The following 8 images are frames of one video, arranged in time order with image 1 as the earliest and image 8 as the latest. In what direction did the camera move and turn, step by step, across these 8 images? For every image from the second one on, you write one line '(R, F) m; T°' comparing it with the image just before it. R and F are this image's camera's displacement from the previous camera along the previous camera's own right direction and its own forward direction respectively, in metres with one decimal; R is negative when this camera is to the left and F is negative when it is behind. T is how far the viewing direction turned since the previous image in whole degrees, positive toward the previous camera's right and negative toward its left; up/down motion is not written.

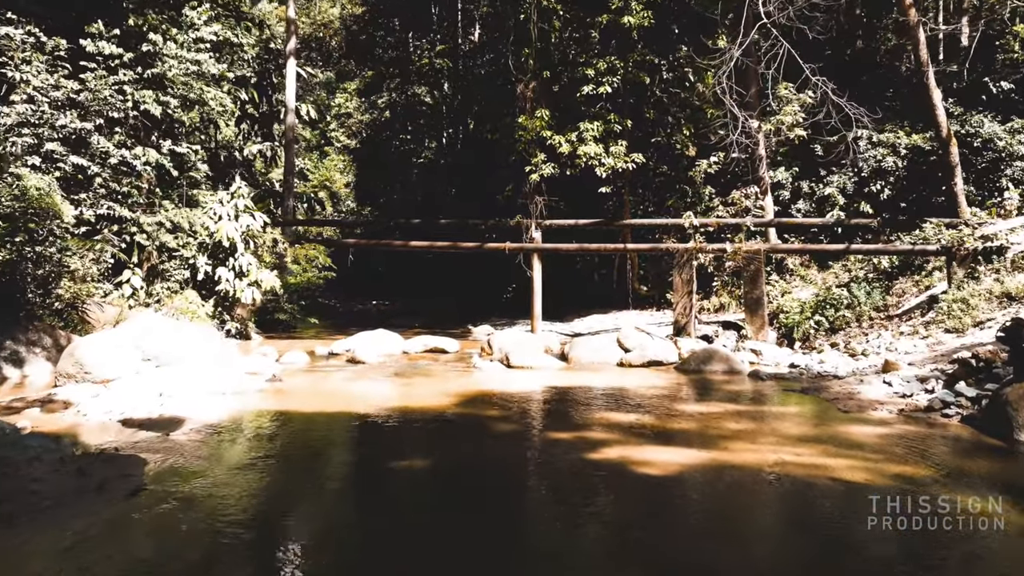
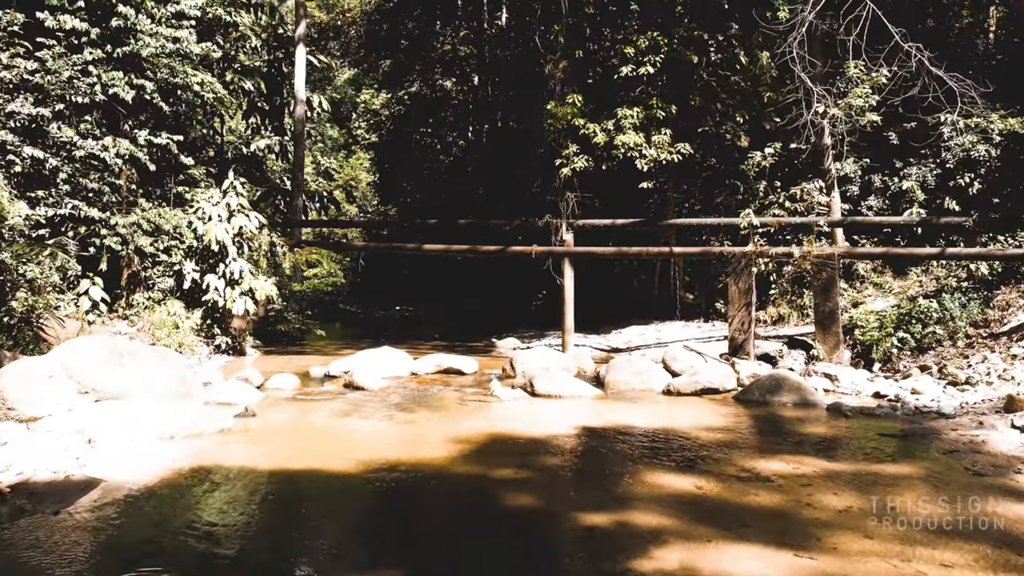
(+0.1, +1.6) m; -2°
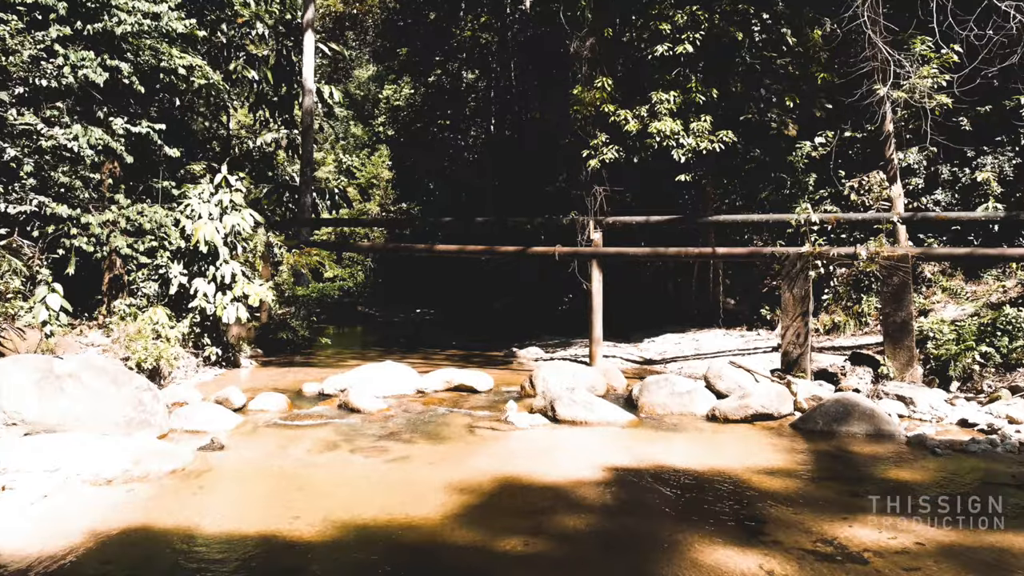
(+0.1, +1.2) m; -2°
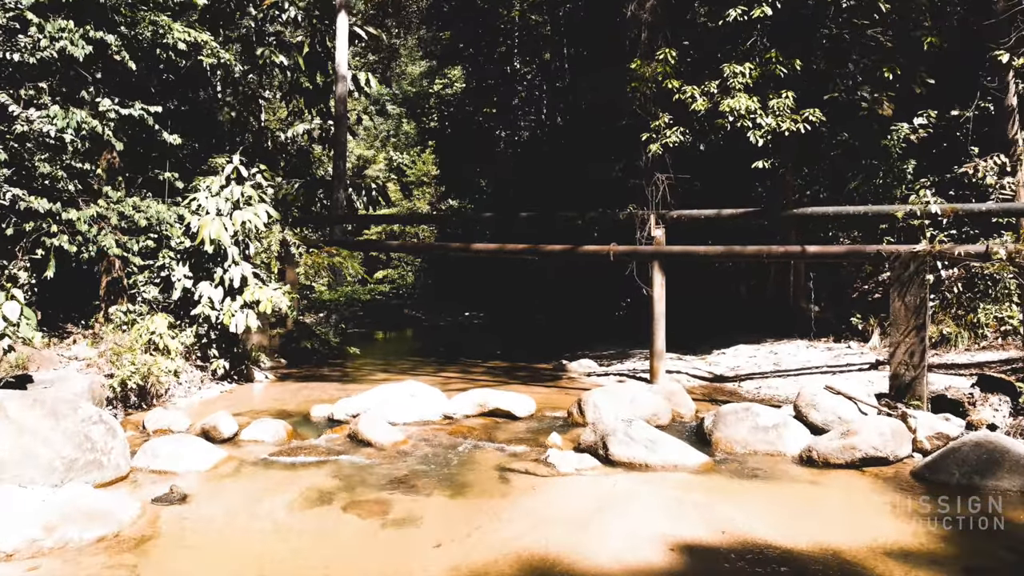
(+0.1, +1.4) m; -4°
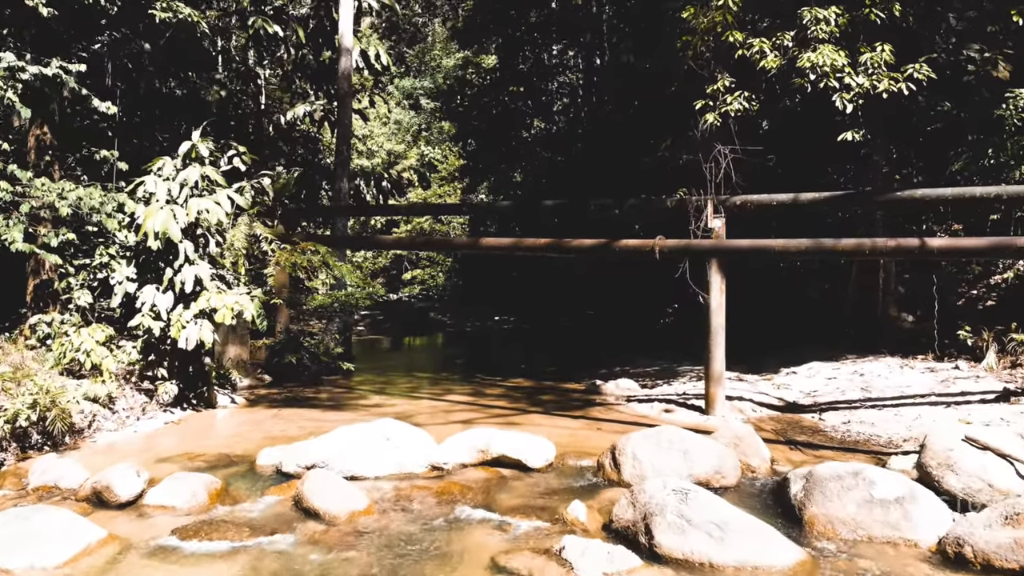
(+0.2, +1.9) m; -3°
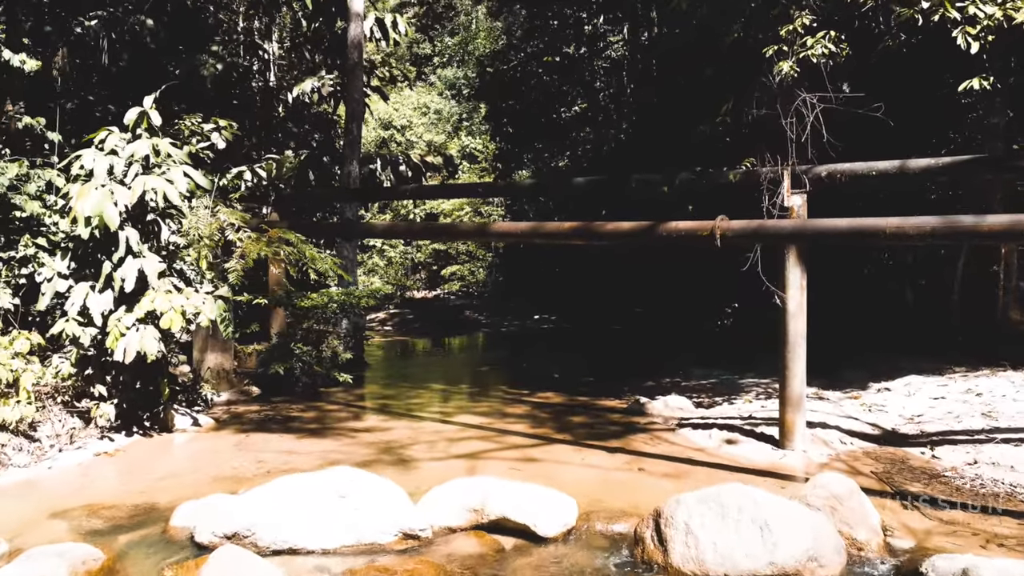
(+0.2, +1.5) m; -4°
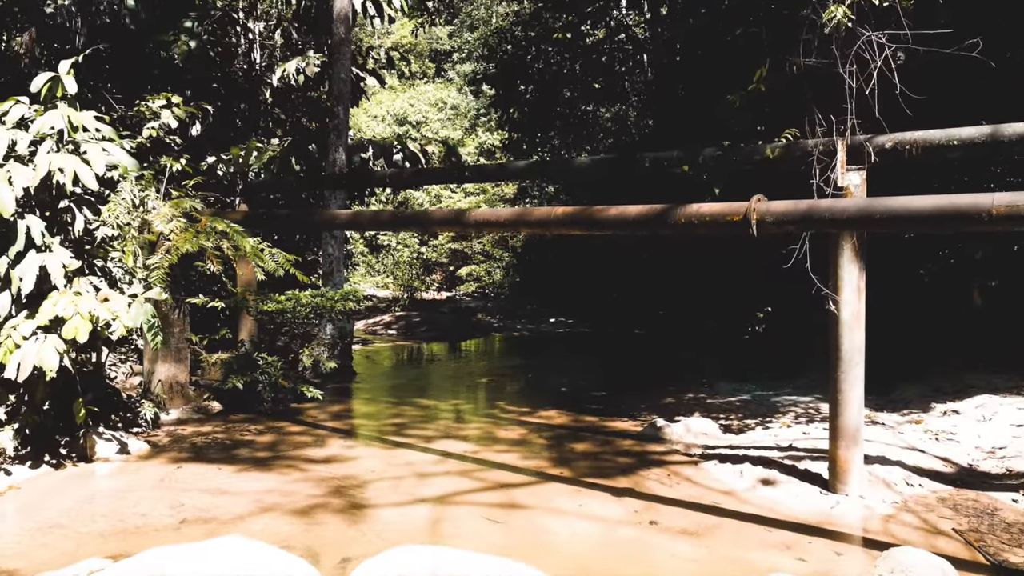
(+0.2, +1.1) m; -2°
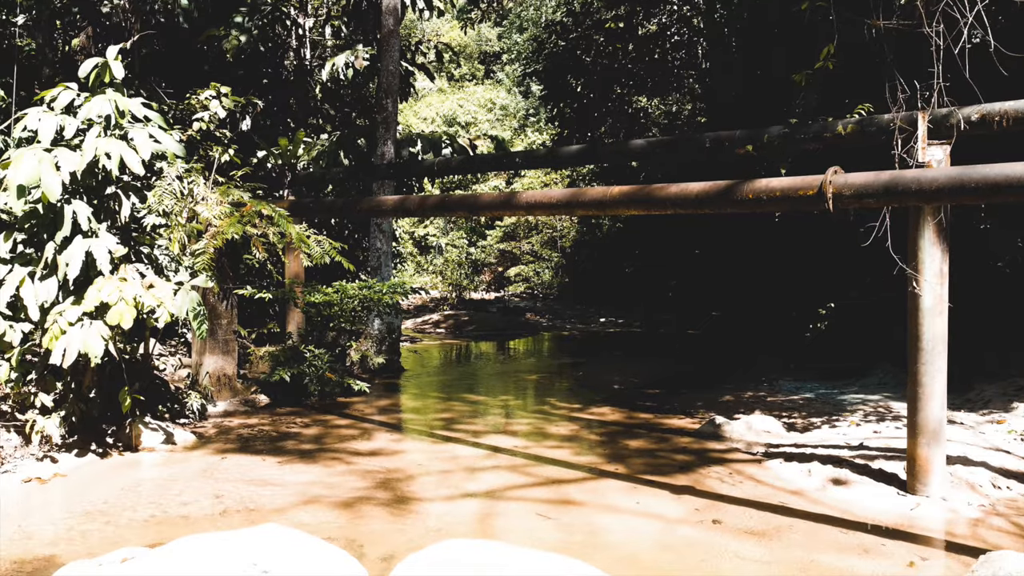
(0.0, +0.2) m; -3°
